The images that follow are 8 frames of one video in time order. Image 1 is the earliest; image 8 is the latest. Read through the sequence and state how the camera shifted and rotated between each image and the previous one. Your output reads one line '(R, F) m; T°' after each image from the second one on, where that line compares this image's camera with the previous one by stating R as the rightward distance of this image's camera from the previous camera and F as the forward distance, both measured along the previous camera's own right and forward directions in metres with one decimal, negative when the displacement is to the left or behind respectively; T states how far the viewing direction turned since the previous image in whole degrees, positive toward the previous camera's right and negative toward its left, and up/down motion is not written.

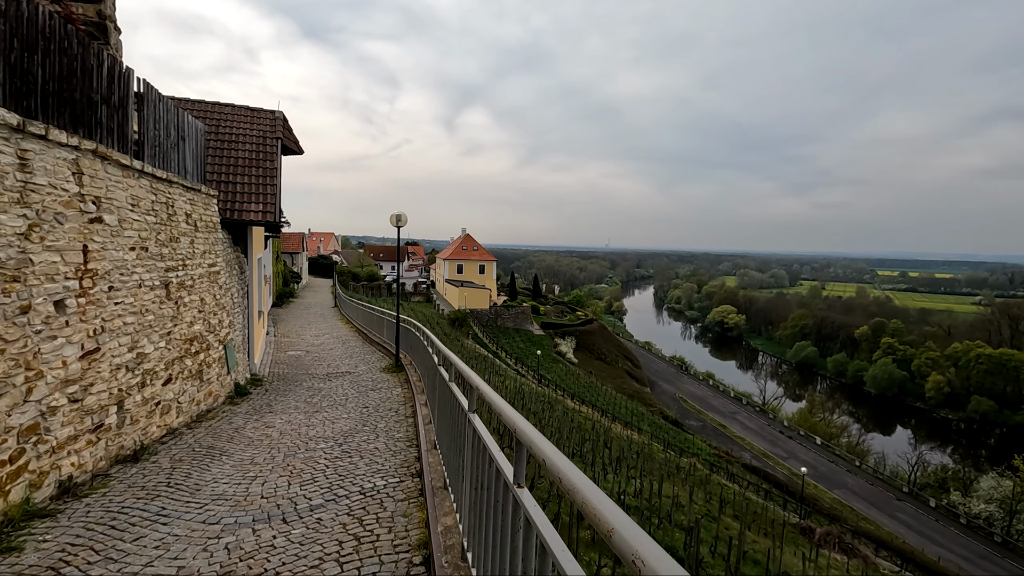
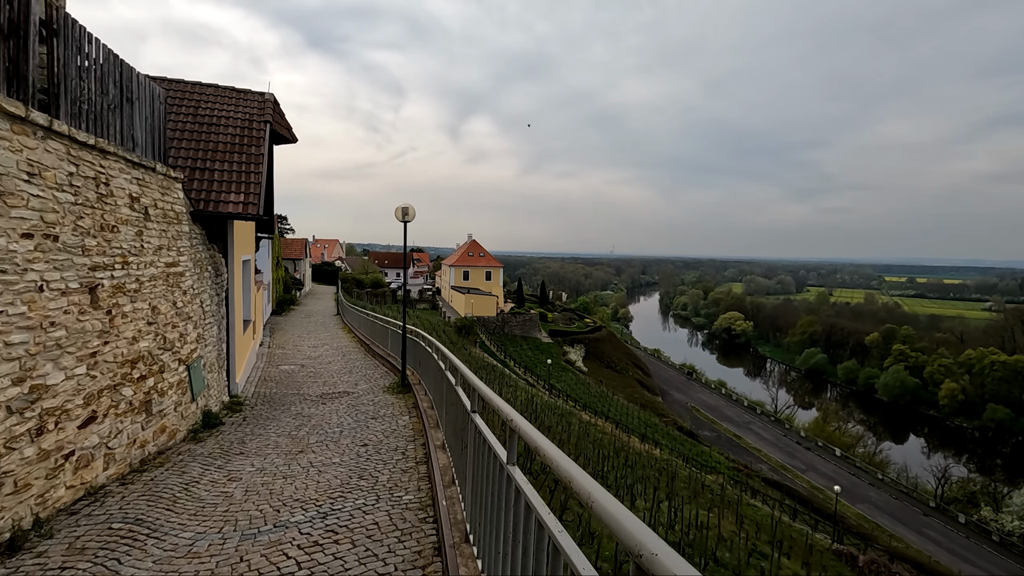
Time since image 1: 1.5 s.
(-0.2, +0.7) m; 0°
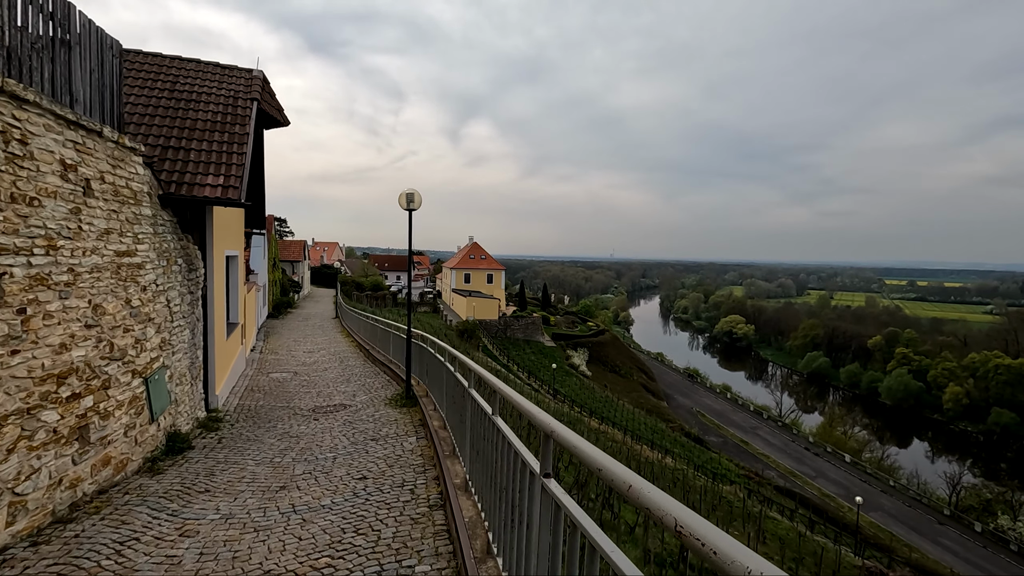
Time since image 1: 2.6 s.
(-0.1, +0.5) m; 0°
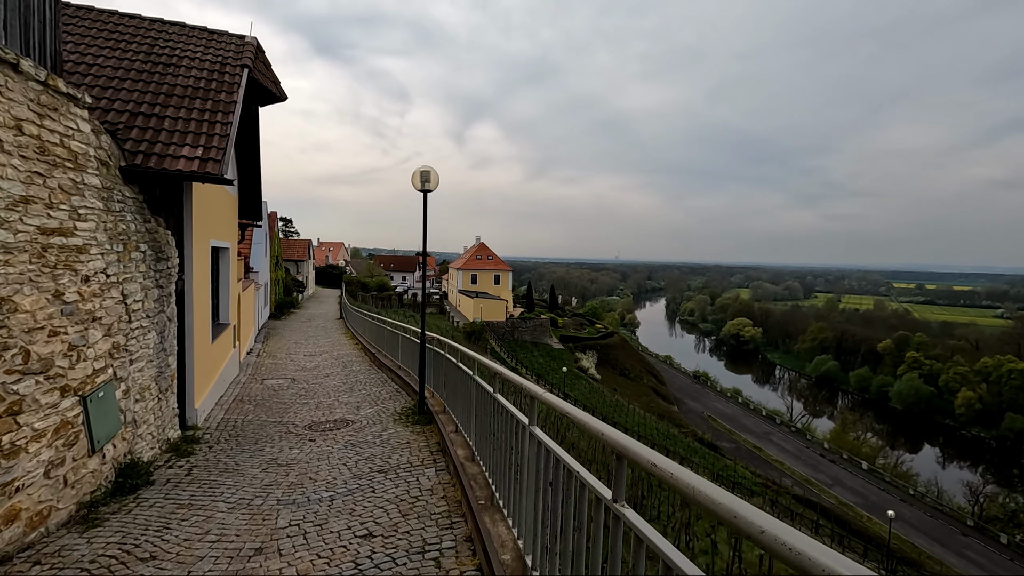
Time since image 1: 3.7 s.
(-0.2, +0.6) m; -1°
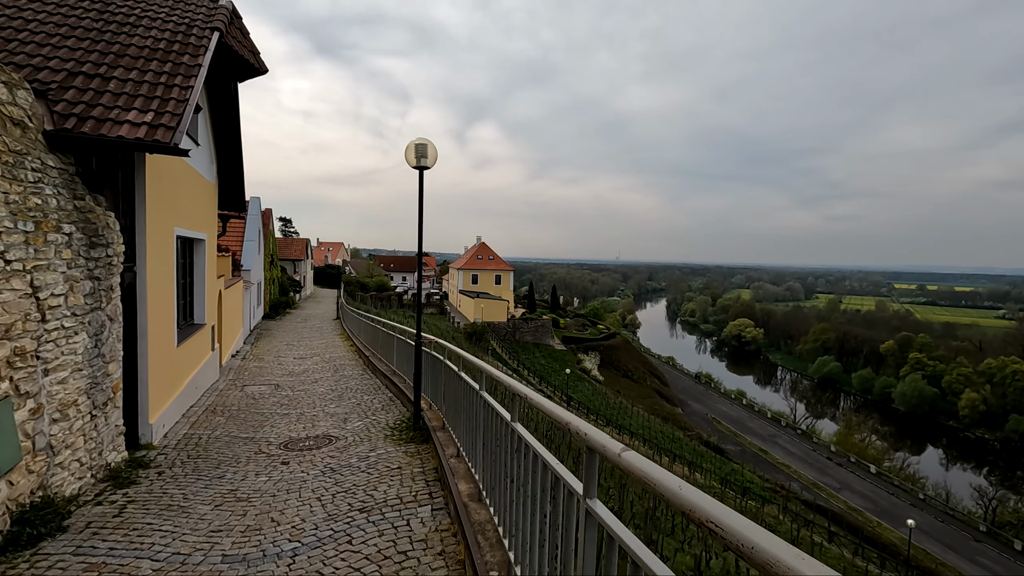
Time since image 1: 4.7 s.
(-0.1, +0.4) m; 0°
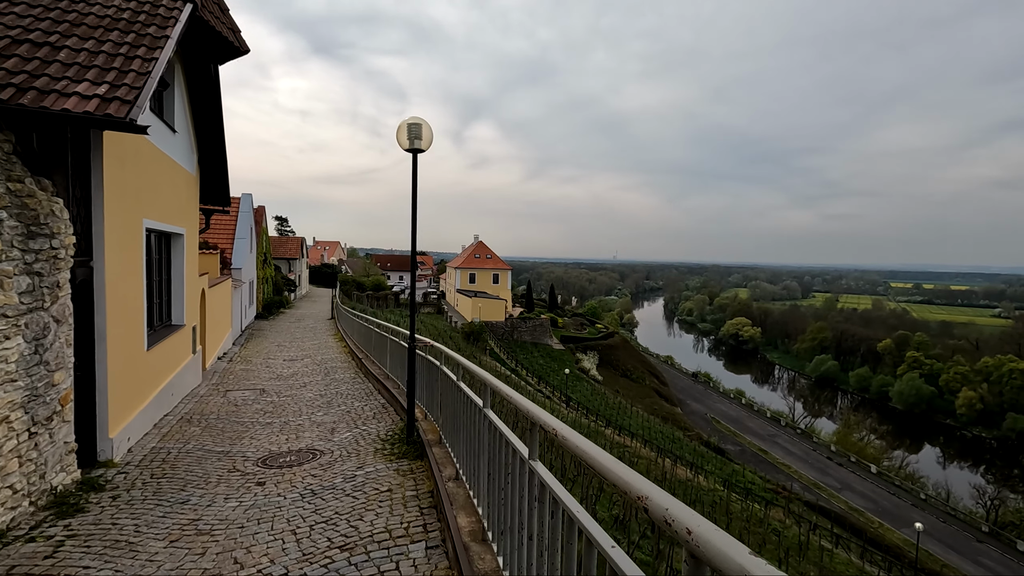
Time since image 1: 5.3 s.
(0.0, +0.3) m; 0°
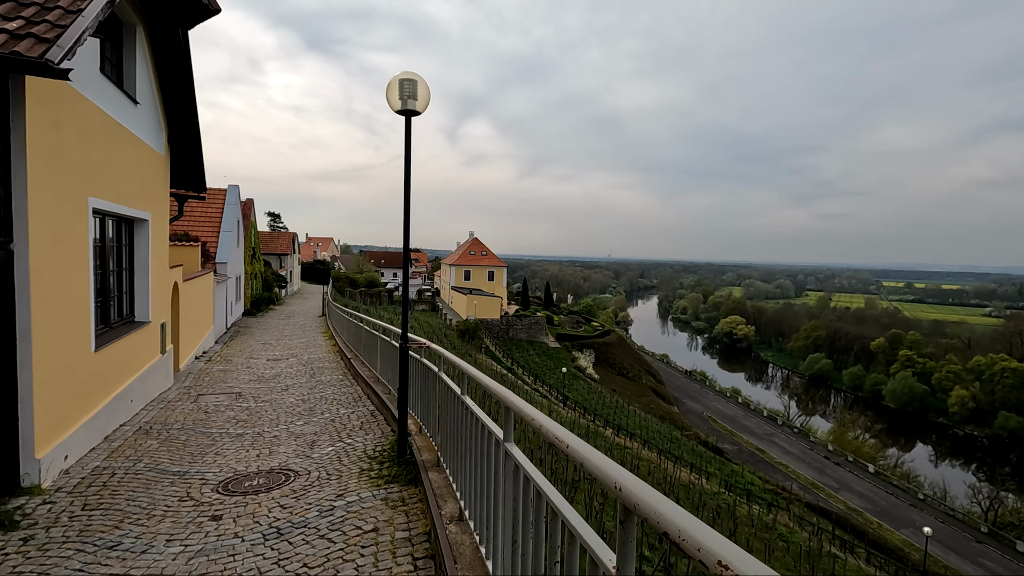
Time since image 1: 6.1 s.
(-0.1, +0.4) m; +1°
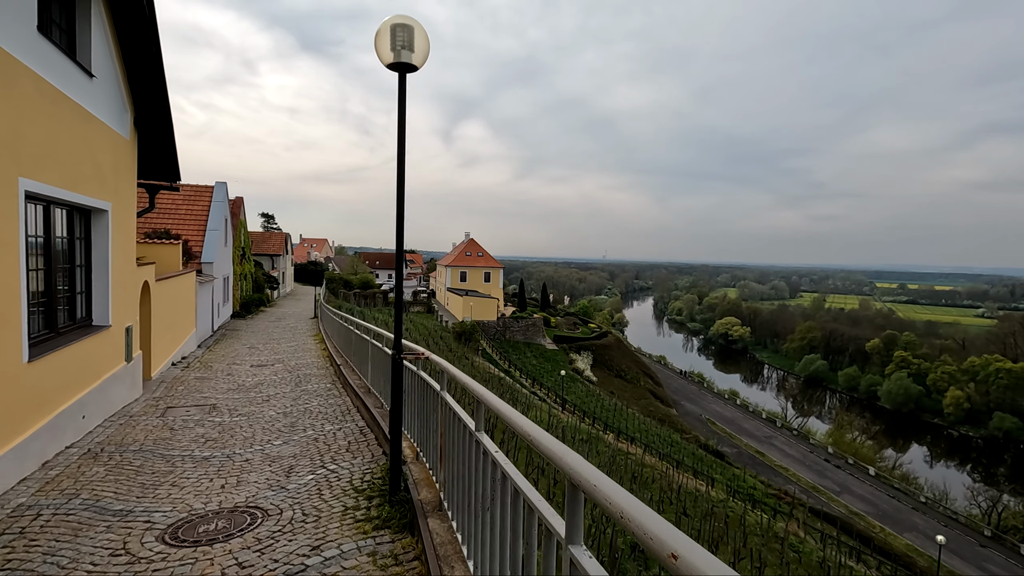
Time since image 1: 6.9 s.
(-0.1, +0.4) m; +1°
